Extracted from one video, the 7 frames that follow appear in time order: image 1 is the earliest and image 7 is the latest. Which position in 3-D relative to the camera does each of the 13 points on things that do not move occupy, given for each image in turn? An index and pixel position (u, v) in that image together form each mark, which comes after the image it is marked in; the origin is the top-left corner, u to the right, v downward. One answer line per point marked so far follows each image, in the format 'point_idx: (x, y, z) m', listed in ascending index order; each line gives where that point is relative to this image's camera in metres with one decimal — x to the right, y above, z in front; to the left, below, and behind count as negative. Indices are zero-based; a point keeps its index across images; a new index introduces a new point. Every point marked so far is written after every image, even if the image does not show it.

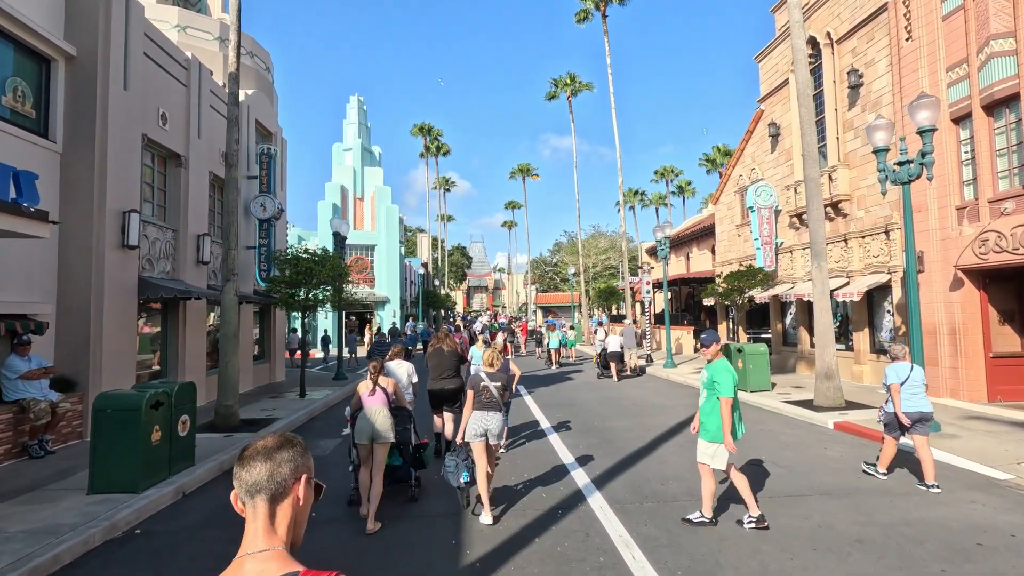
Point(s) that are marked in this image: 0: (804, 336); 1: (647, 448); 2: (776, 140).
0: (+9.1, -1.5, +16.8) m
1: (+2.2, -2.6, +8.8) m
2: (+8.9, +5.0, +18.2) m
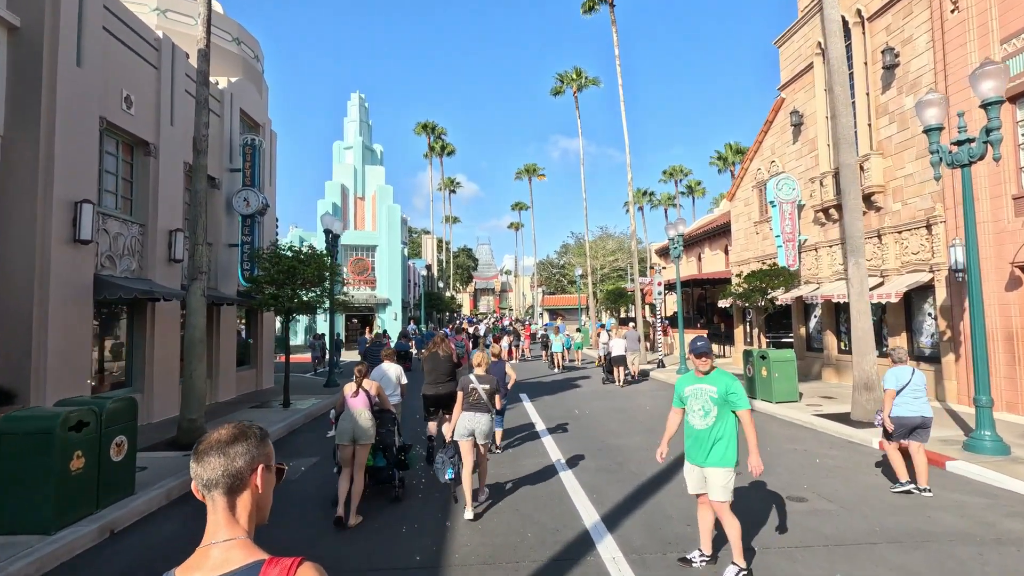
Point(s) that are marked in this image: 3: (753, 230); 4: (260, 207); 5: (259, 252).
0: (+9.2, -1.5, +15.4) m
1: (+2.1, -2.6, +7.5) m
2: (+9.0, +5.0, +16.9) m
3: (+8.8, +2.1, +19.7) m
4: (-6.9, +2.2, +14.6) m
5: (-6.7, +1.0, +14.0) m
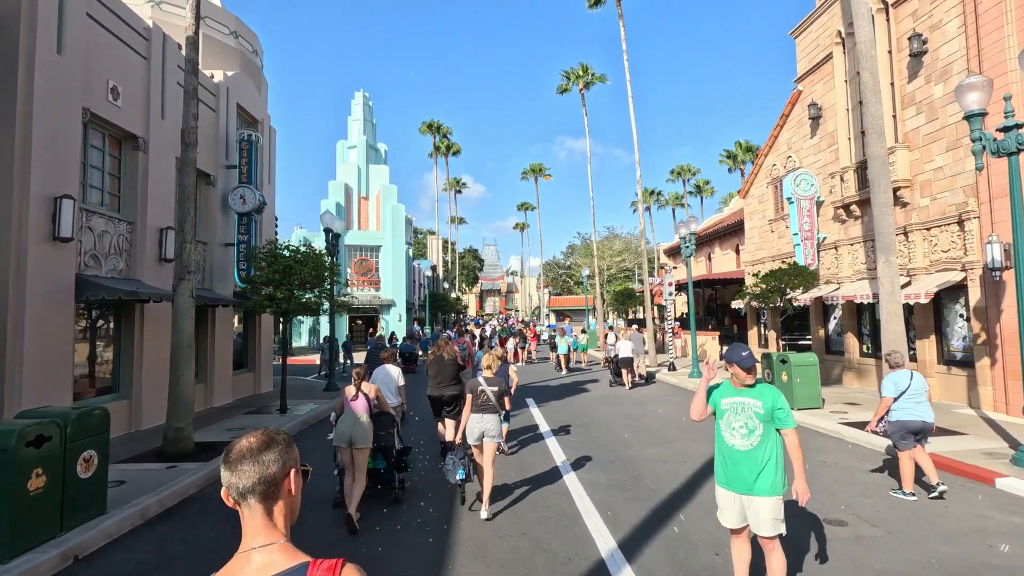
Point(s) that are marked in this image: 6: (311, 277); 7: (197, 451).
0: (+9.4, -1.5, +14.7) m
1: (+2.2, -2.6, +6.9) m
2: (+9.2, +5.0, +16.2) m
3: (+9.1, +2.1, +19.0) m
4: (-6.7, +2.2, +14.1) m
5: (-6.6, +1.0, +13.5) m
6: (-5.0, +0.3, +13.2) m
7: (-5.2, -2.7, +8.9) m
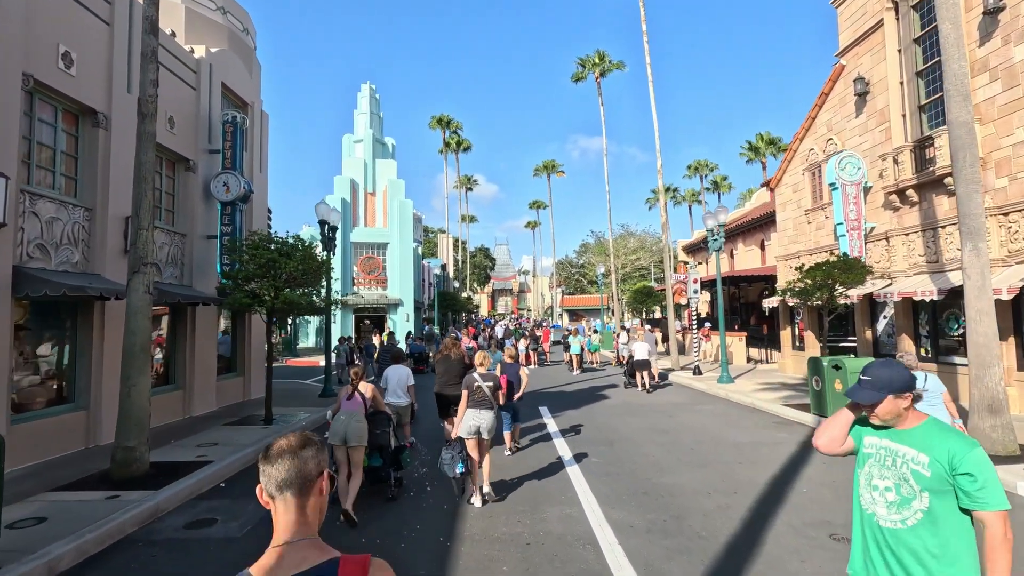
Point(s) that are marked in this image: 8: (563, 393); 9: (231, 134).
0: (+9.6, -1.4, +13.1) m
1: (+2.3, -2.5, +5.4) m
2: (+9.5, +5.1, +14.5) m
3: (+9.4, +2.2, +17.4) m
4: (-6.4, +2.3, +12.8) m
5: (-6.3, +1.0, +12.2) m
6: (-4.7, +0.4, +11.8) m
7: (-5.1, -2.6, +7.6) m
8: (+1.6, -3.2, +16.5) m
9: (-6.9, +3.8, +13.2) m
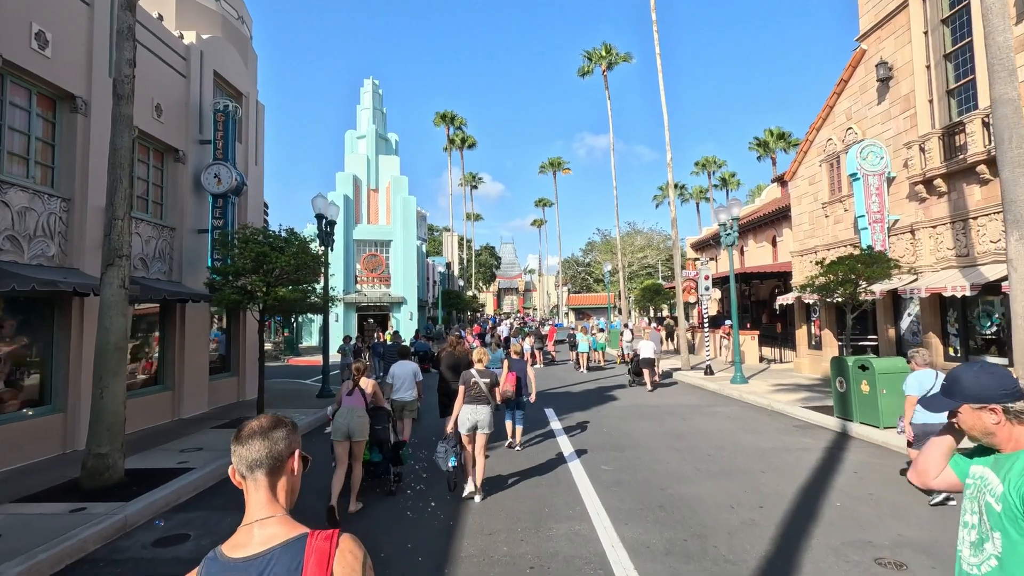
0: (+9.7, -1.3, +12.4) m
1: (+2.3, -2.4, +4.8) m
2: (+9.6, +5.2, +13.8) m
3: (+9.6, +2.3, +16.7) m
4: (-6.3, +2.4, +12.2) m
5: (-6.2, +1.1, +11.6) m
6: (-4.7, +0.5, +11.3) m
7: (-5.0, -2.5, +7.0) m
8: (+1.7, -3.1, +15.8) m
9: (-6.8, +3.9, +12.6) m
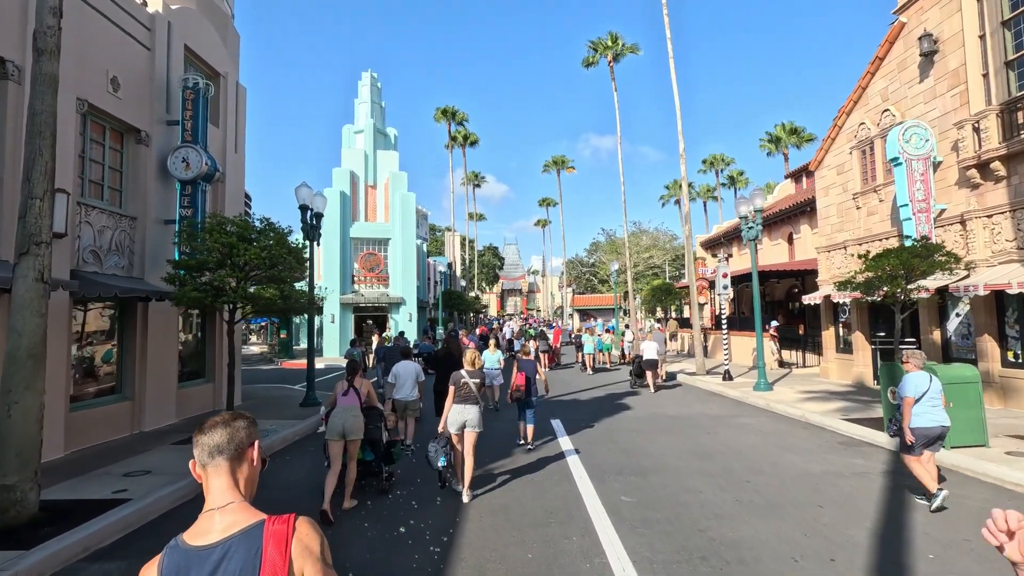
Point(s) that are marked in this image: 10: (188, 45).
0: (+9.8, -1.3, +11.0) m
1: (+2.3, -2.3, +3.4) m
2: (+9.7, +5.3, +12.4) m
3: (+9.7, +2.4, +15.3) m
4: (-6.3, +2.4, +10.9) m
5: (-6.2, +1.2, +10.3) m
6: (-4.6, +0.5, +10.0) m
7: (-5.0, -2.5, +5.7) m
8: (+1.8, -3.1, +14.5) m
9: (-6.8, +3.9, +11.4) m
10: (-7.3, +5.4, +12.1) m
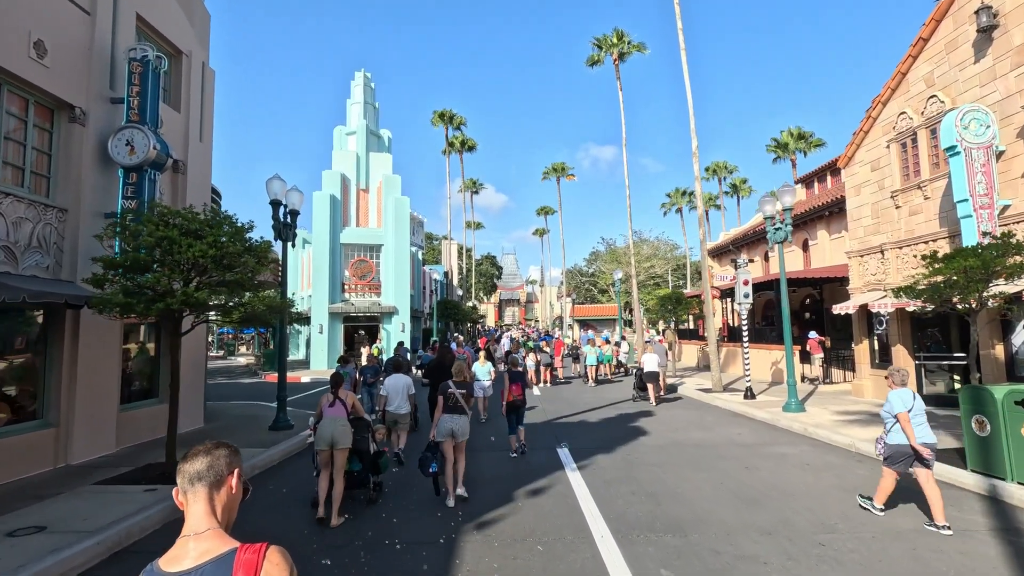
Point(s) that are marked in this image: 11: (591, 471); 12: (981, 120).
0: (+9.8, -1.4, +9.4) m
1: (+2.4, -2.3, +1.8) m
2: (+9.7, +5.1, +10.9) m
3: (+9.7, +2.2, +13.7) m
4: (-6.3, +2.3, +9.3) m
5: (-6.2, +1.1, +8.7) m
6: (-4.6, +0.4, +8.3) m
7: (-5.0, -2.5, +4.0) m
8: (+1.8, -3.2, +12.8) m
9: (-6.7, +3.8, +9.8) m
10: (-7.2, +5.3, +10.5) m
11: (+1.3, -2.9, +8.5) m
12: (+9.1, +3.2, +10.4) m
